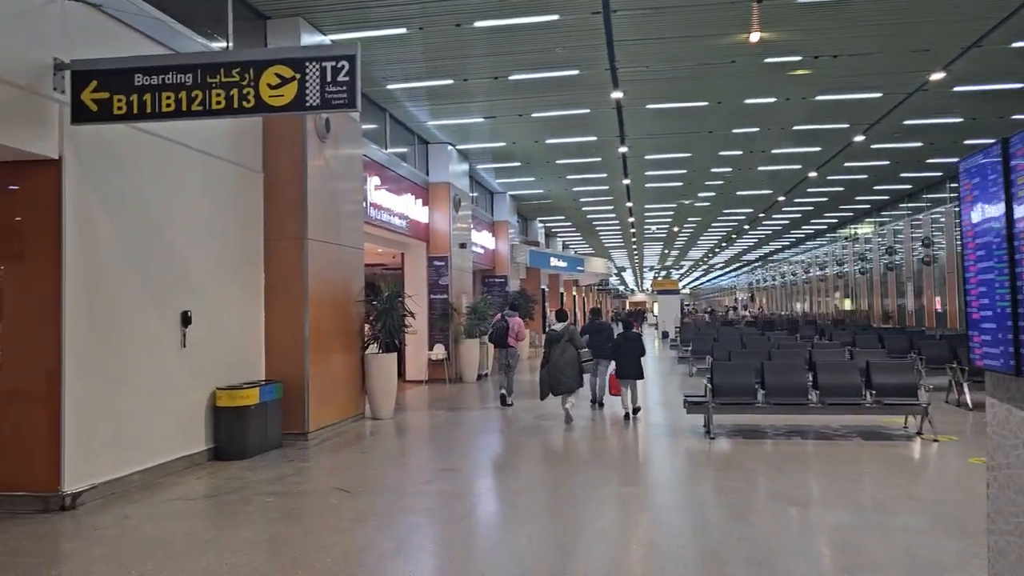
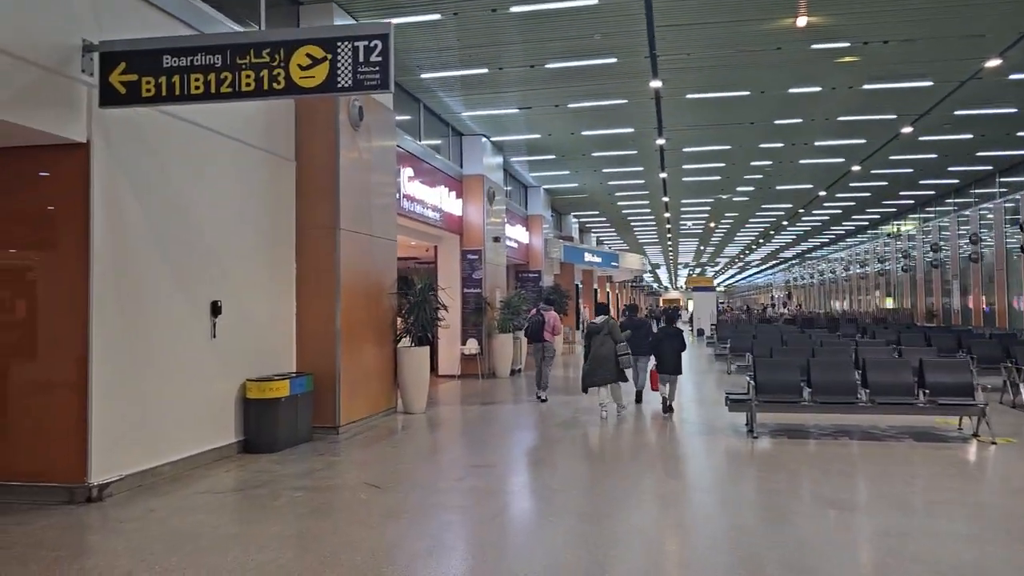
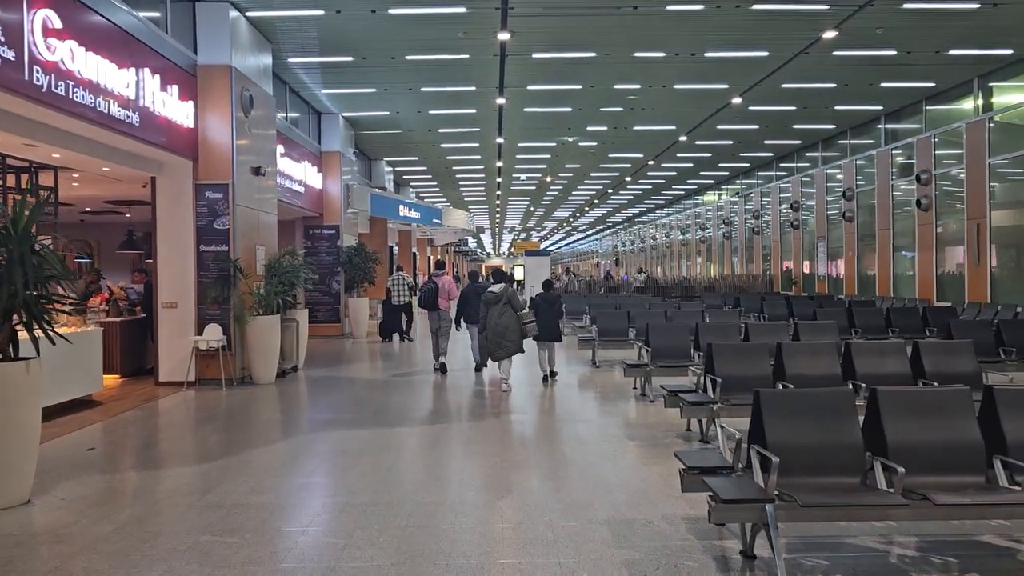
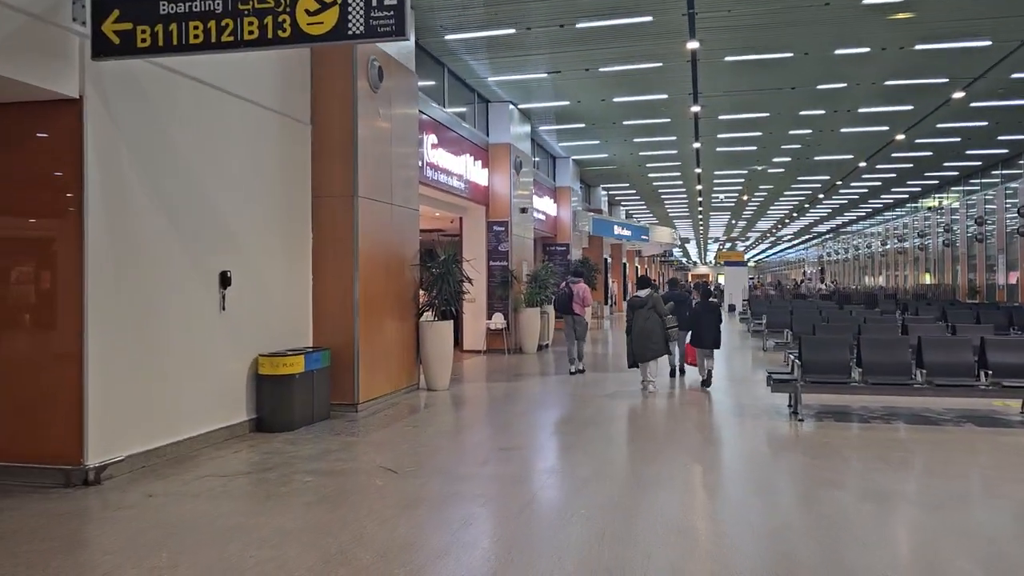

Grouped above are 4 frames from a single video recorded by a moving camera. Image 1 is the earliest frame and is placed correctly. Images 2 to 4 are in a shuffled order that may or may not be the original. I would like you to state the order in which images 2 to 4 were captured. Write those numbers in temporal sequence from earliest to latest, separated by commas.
2, 4, 3
